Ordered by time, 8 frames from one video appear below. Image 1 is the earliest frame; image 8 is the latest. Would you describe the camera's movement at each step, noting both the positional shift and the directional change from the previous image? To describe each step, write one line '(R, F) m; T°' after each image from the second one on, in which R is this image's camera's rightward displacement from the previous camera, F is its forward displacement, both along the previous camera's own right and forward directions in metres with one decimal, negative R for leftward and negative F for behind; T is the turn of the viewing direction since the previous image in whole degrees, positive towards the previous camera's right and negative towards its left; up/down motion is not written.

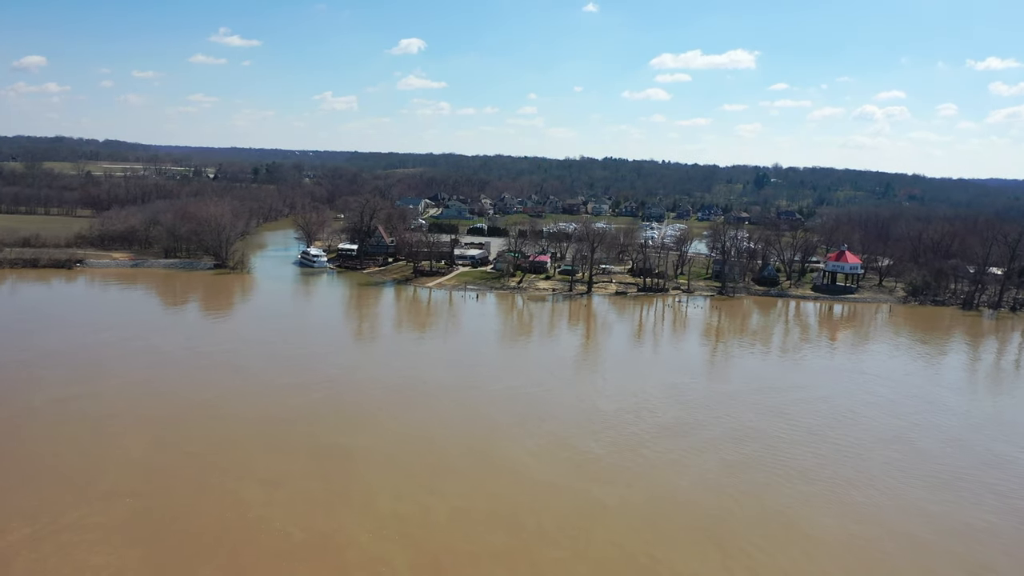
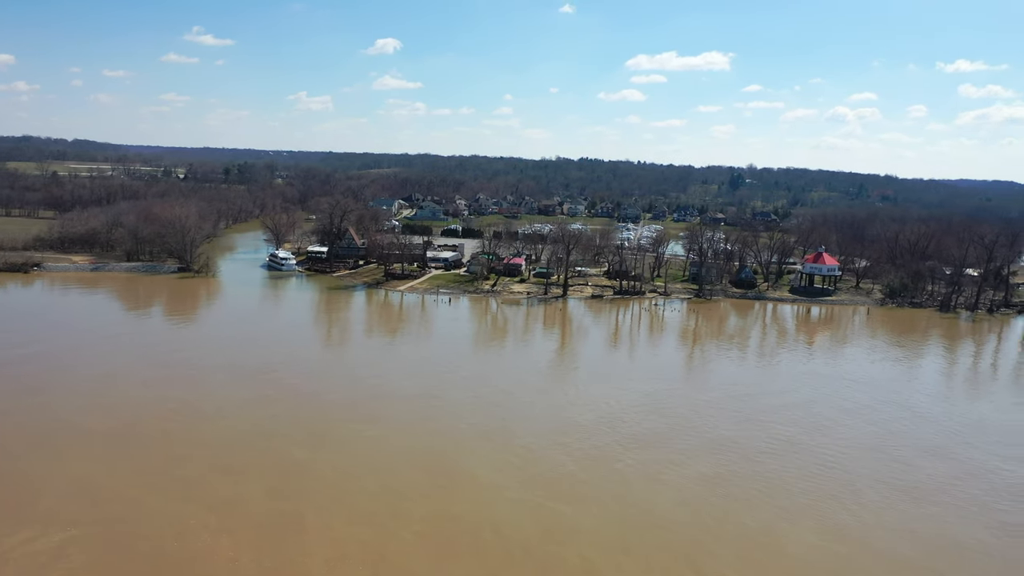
(+0.1, +0.5) m; +2°
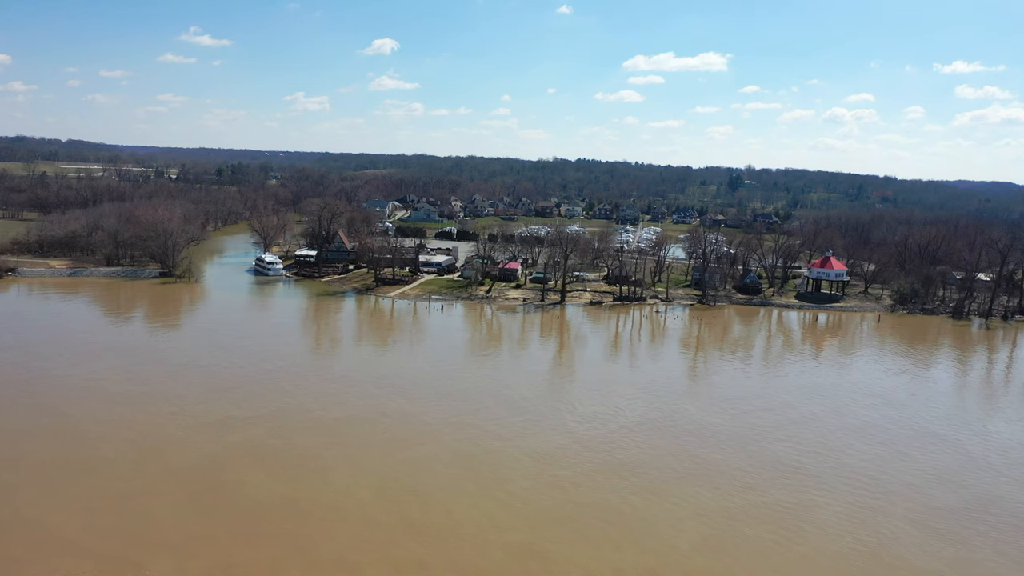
(0.0, +0.9) m; 0°
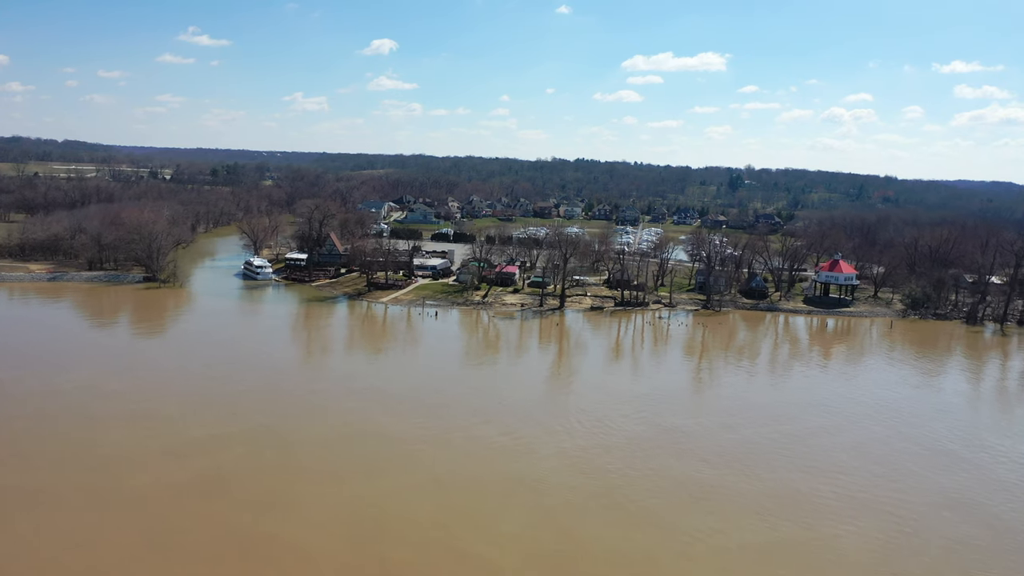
(0.0, +0.8) m; 0°
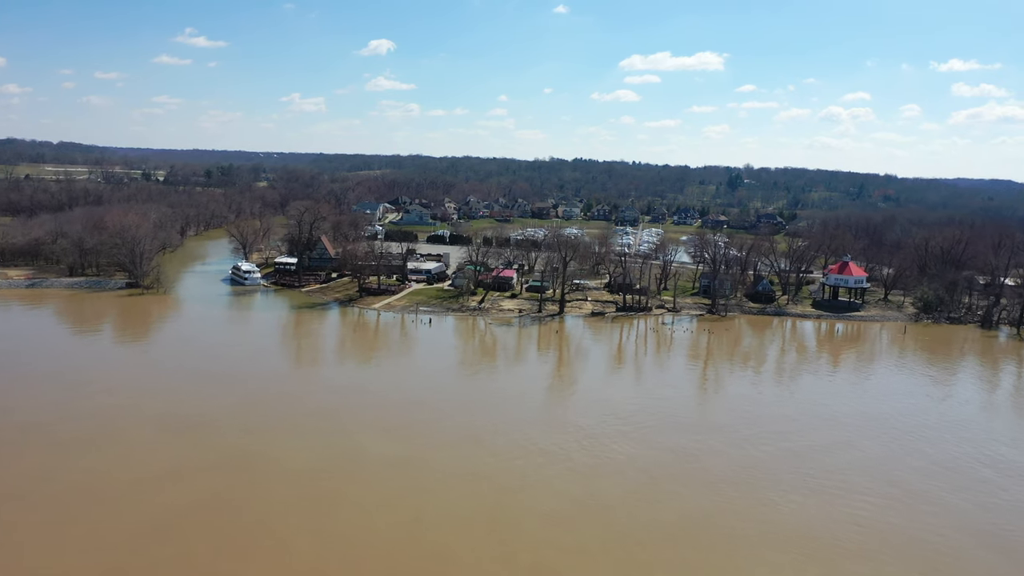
(0.0, +0.8) m; 0°
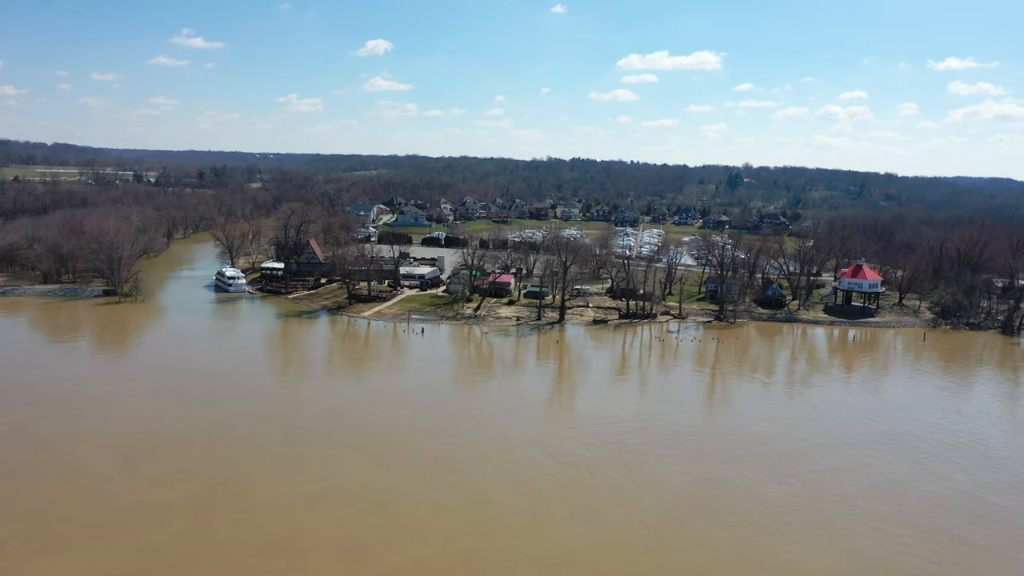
(0.0, +1.0) m; 0°
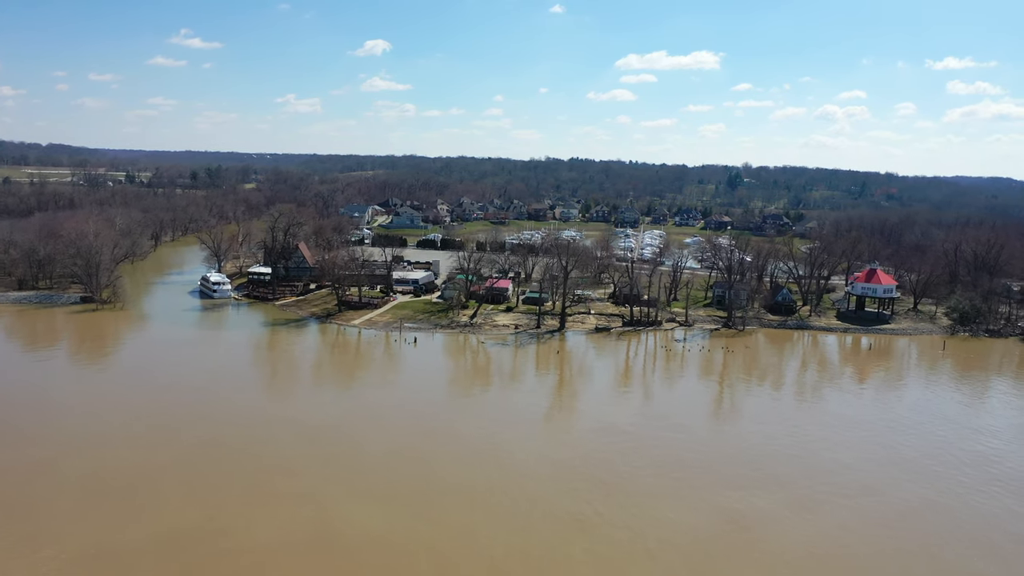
(0.0, +0.9) m; 0°
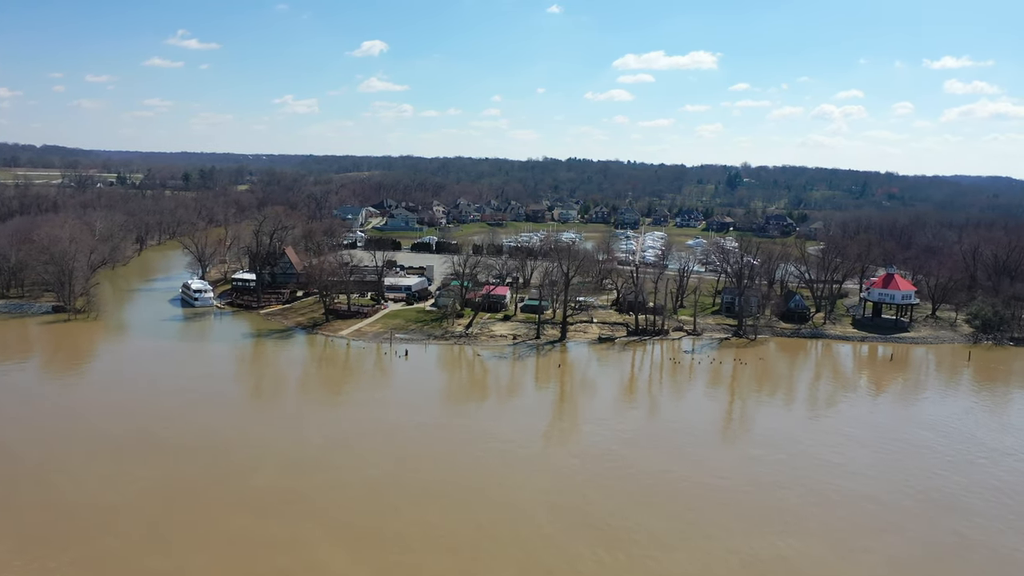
(0.0, +1.0) m; 0°
